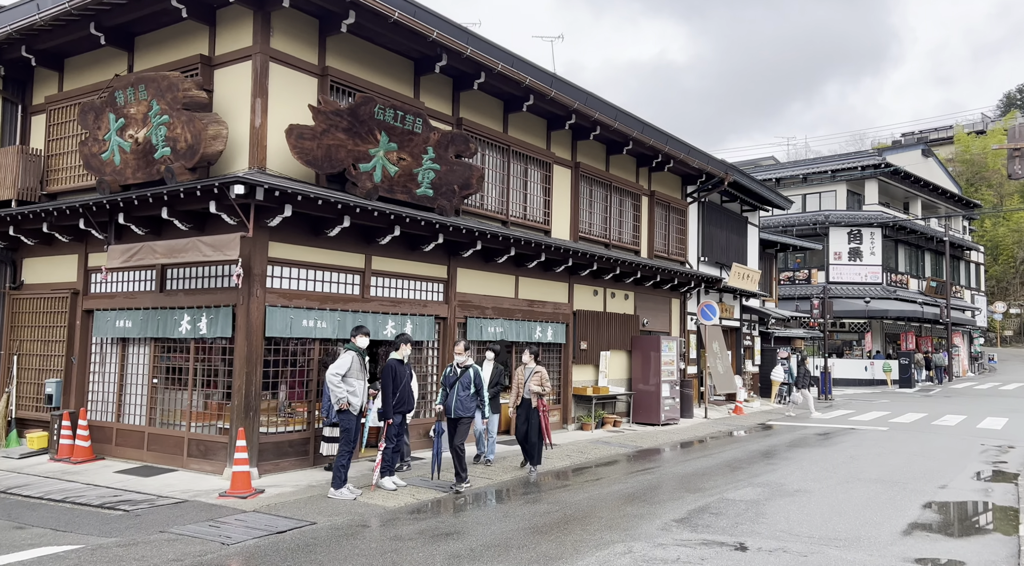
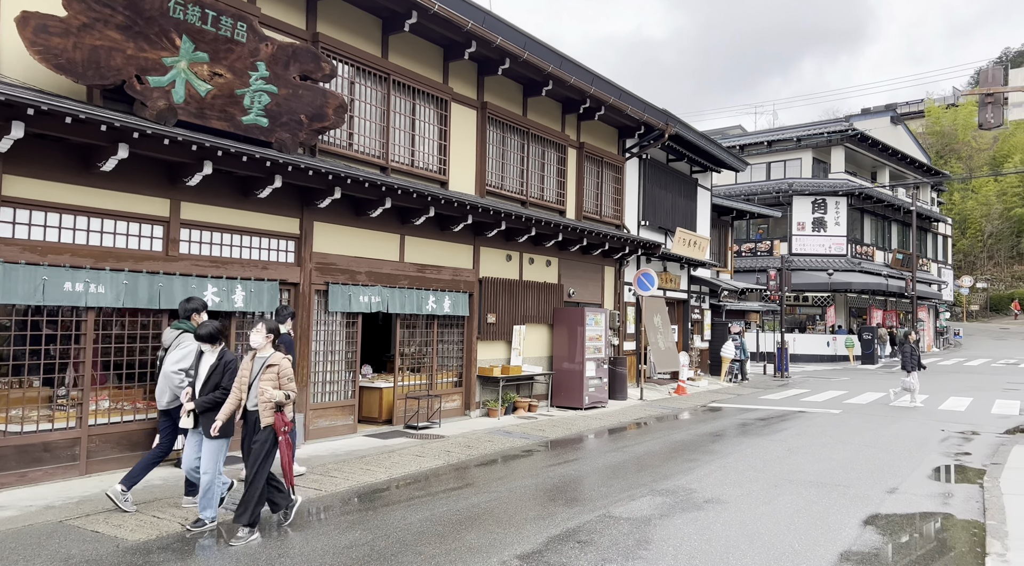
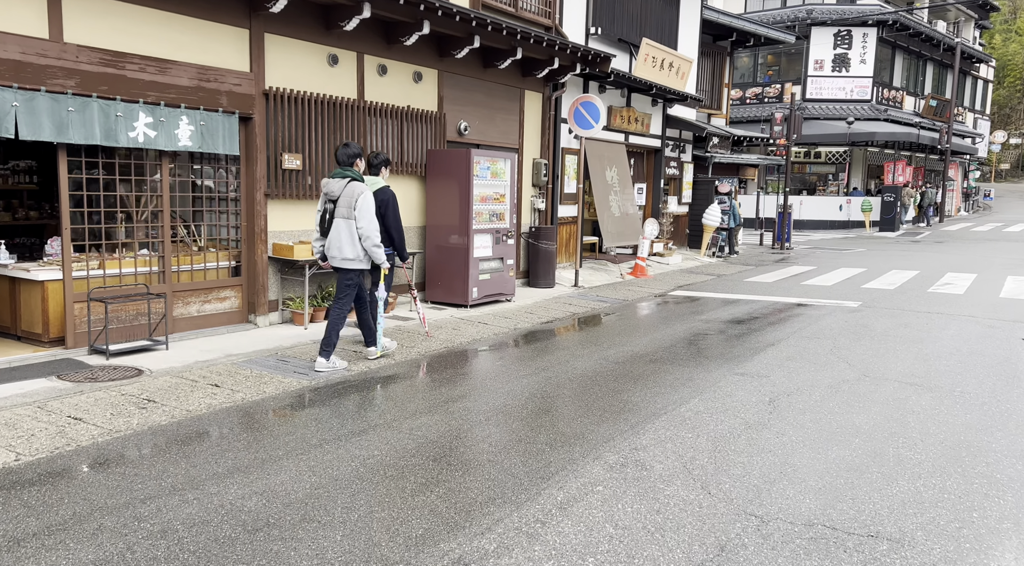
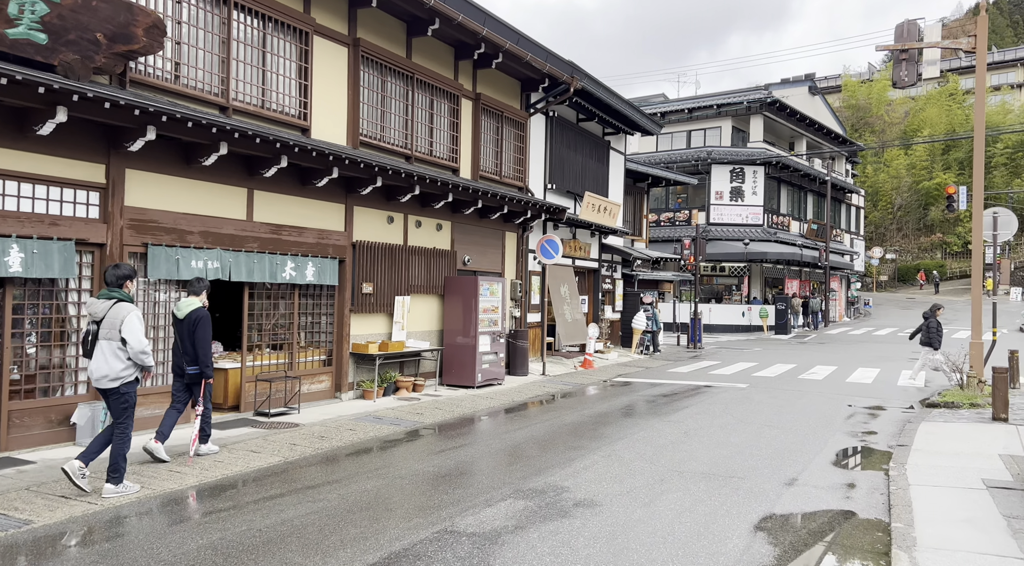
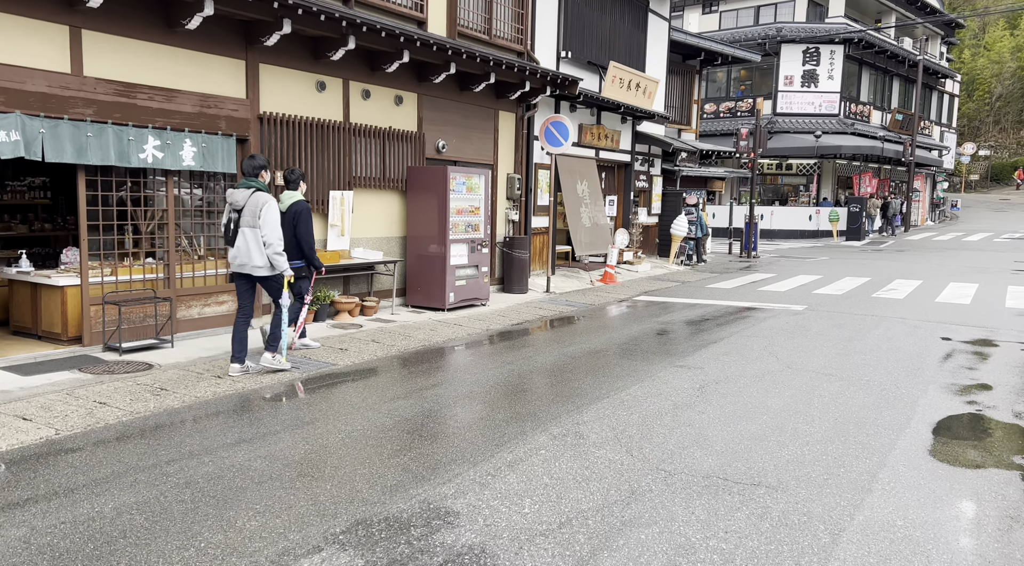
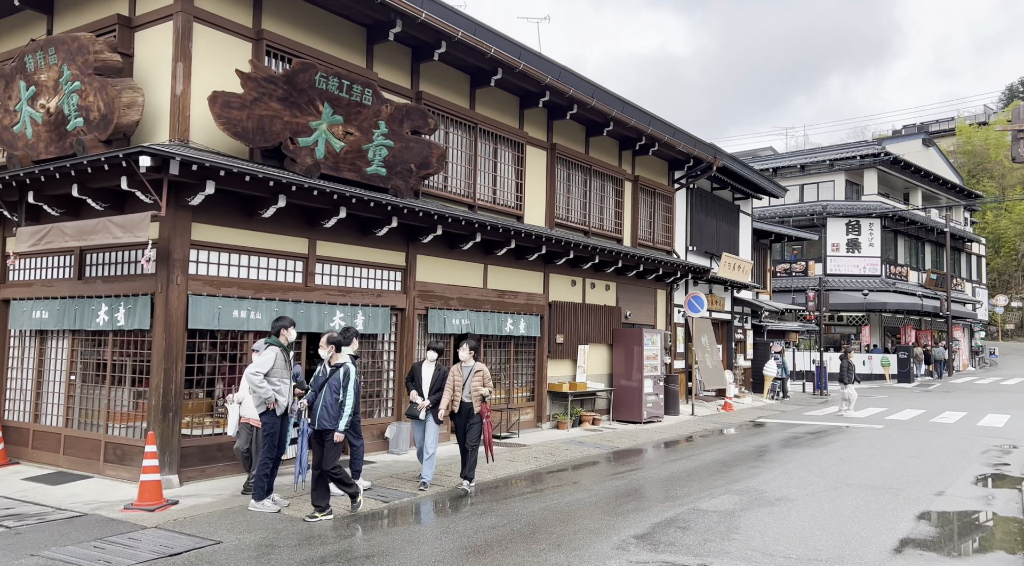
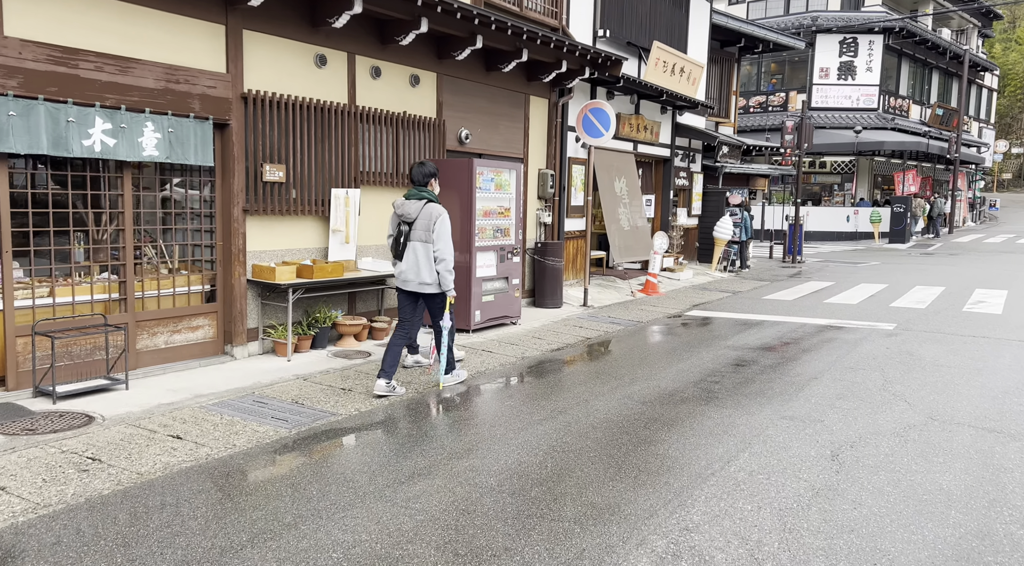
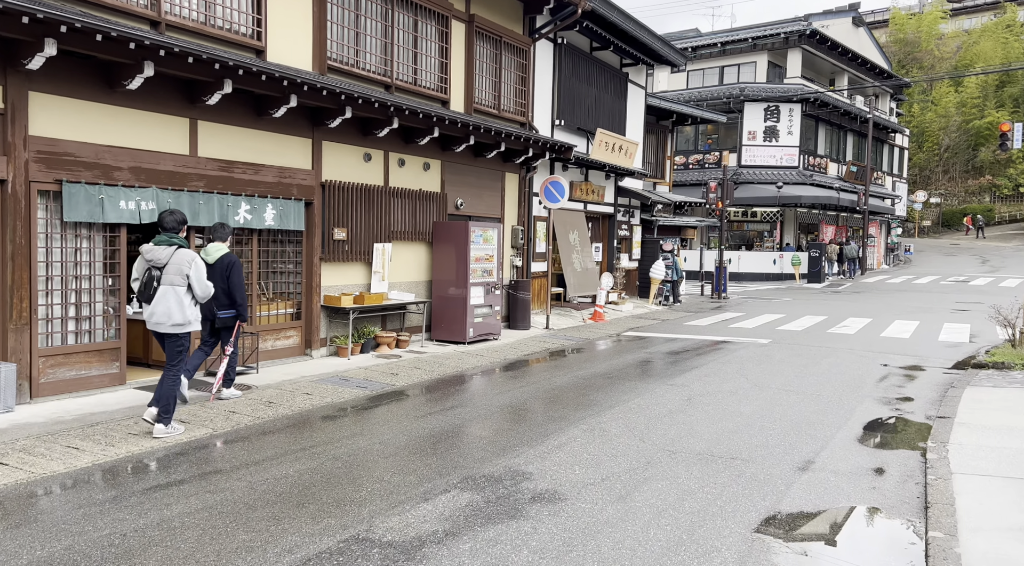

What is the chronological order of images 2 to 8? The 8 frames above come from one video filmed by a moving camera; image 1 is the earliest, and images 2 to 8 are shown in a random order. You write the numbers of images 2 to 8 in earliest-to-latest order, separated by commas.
6, 2, 4, 8, 5, 3, 7
